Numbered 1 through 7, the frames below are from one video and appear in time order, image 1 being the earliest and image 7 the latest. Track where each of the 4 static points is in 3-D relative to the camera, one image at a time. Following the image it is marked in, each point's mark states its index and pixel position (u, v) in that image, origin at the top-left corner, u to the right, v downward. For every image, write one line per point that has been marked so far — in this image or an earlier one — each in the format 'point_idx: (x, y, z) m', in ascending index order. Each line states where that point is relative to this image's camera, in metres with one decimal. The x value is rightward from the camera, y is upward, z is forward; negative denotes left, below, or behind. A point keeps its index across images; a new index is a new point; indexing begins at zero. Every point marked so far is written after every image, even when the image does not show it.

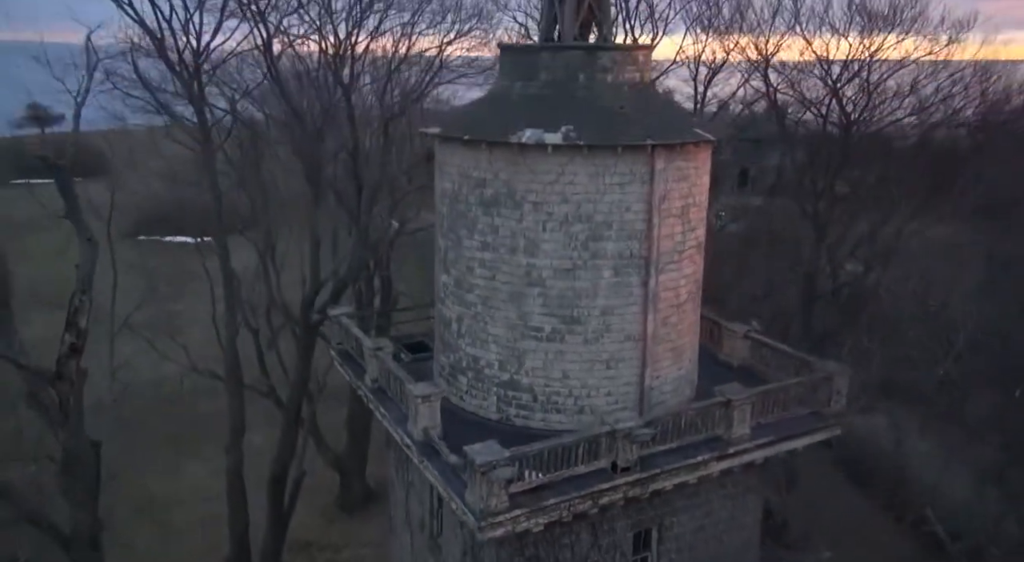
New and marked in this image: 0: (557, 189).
0: (+0.3, +0.6, +4.8) m
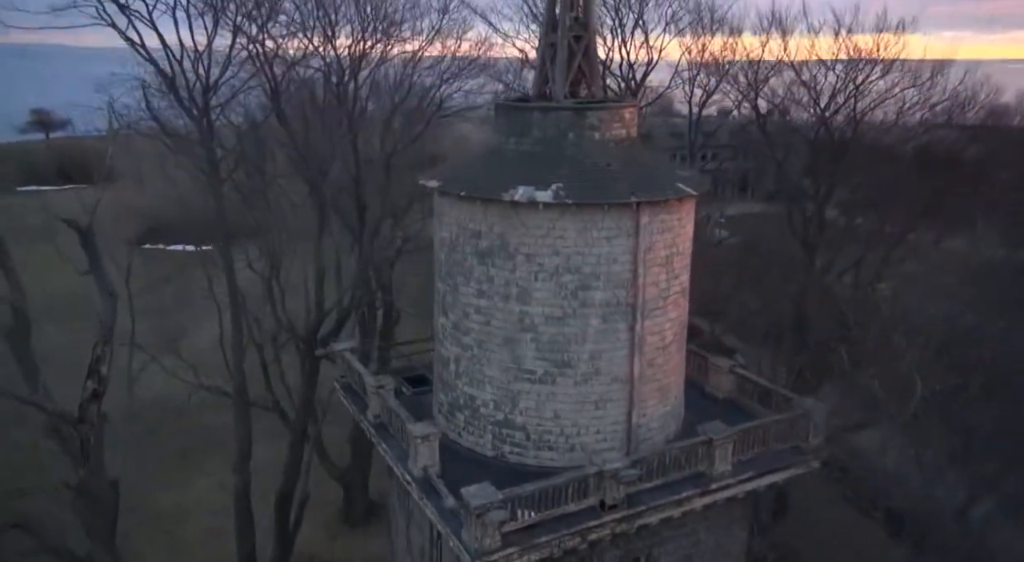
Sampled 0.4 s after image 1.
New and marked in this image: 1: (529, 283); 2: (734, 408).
0: (+0.3, +0.3, +5.1) m
1: (+0.1, 0.0, +5.2) m
2: (+2.0, -1.1, +6.4) m
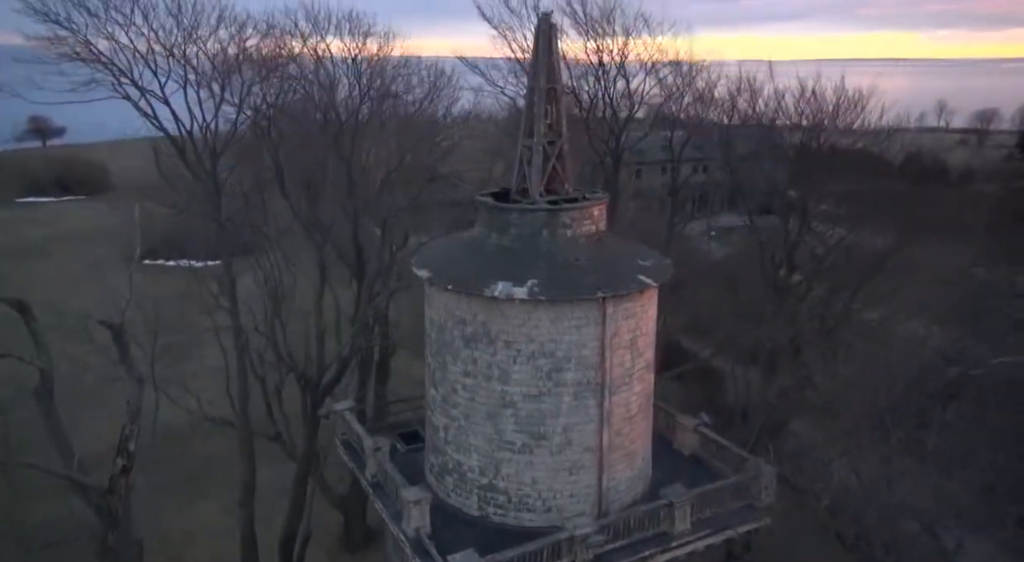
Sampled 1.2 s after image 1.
0: (+0.1, -0.4, +5.7) m
1: (0.0, -0.7, +5.8) m
2: (+1.8, -1.8, +7.1) m
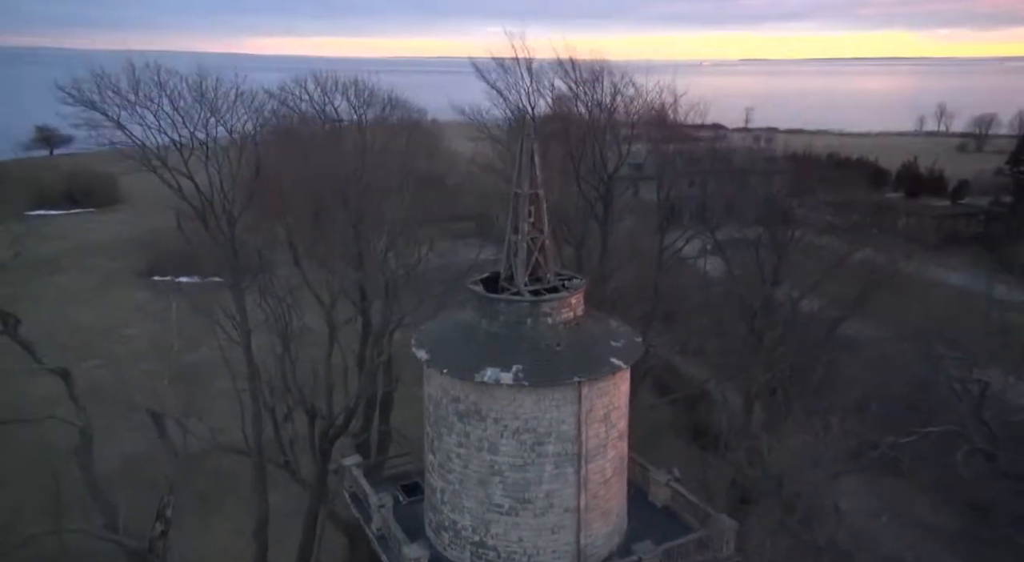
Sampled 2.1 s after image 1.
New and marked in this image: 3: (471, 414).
0: (0.0, -1.2, +6.5) m
1: (-0.1, -1.5, +6.6) m
2: (+1.7, -2.6, +7.9) m
3: (-0.4, -1.2, +6.7) m
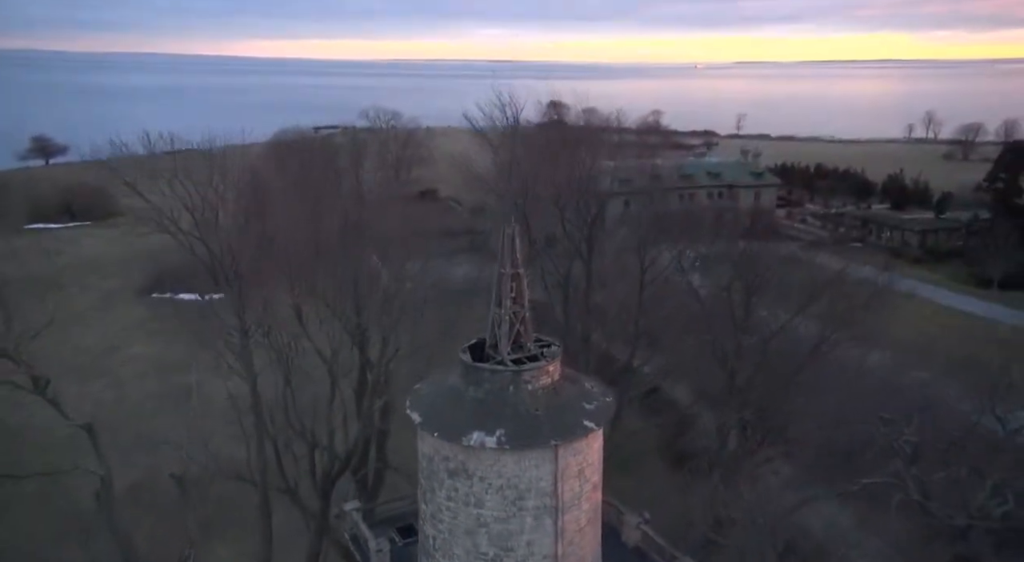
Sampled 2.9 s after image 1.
0: (-0.2, -1.9, +7.3) m
1: (-0.3, -2.2, +7.4) m
2: (+1.6, -3.3, +8.7) m
3: (-0.5, -2.0, +7.5) m
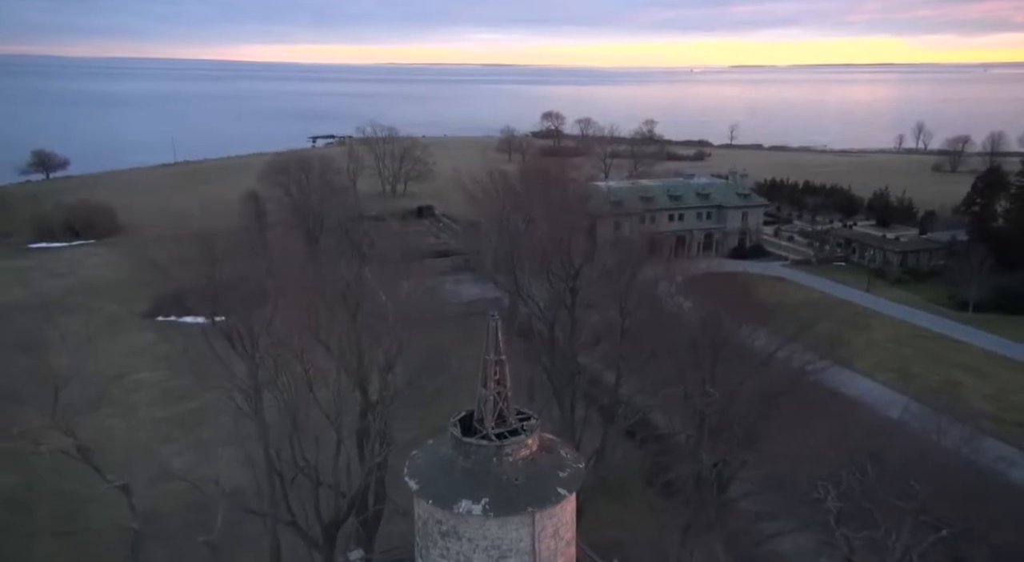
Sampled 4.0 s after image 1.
0: (-0.4, -3.0, +8.5) m
1: (-0.5, -3.3, +8.6) m
2: (+1.4, -4.4, +9.9) m
3: (-0.7, -3.1, +8.7) m
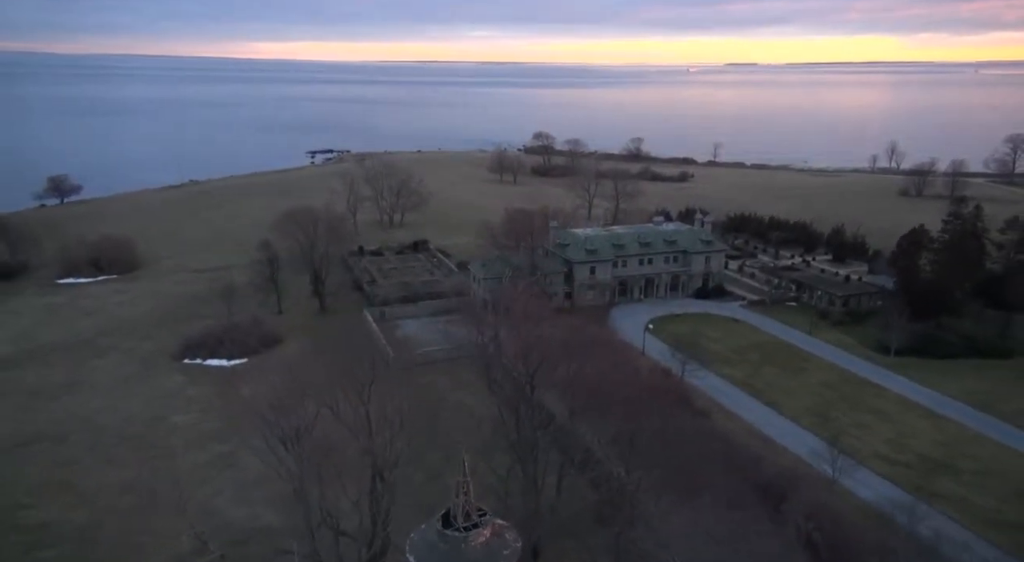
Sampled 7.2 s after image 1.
0: (-1.1, -6.0, +13.8) m
1: (-1.3, -6.3, +13.9) m
2: (+0.6, -7.4, +15.2) m
3: (-1.5, -6.0, +14.0) m
